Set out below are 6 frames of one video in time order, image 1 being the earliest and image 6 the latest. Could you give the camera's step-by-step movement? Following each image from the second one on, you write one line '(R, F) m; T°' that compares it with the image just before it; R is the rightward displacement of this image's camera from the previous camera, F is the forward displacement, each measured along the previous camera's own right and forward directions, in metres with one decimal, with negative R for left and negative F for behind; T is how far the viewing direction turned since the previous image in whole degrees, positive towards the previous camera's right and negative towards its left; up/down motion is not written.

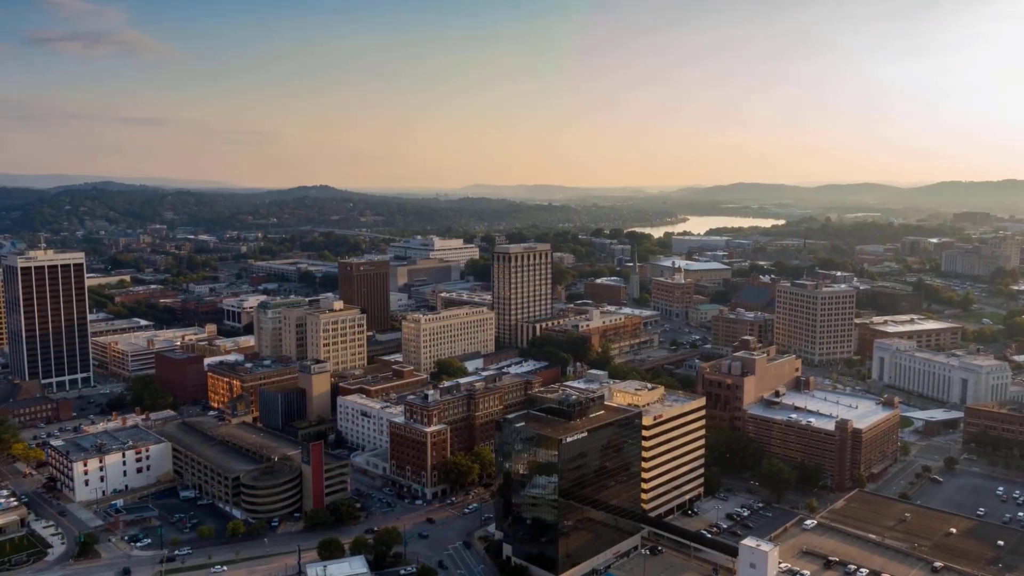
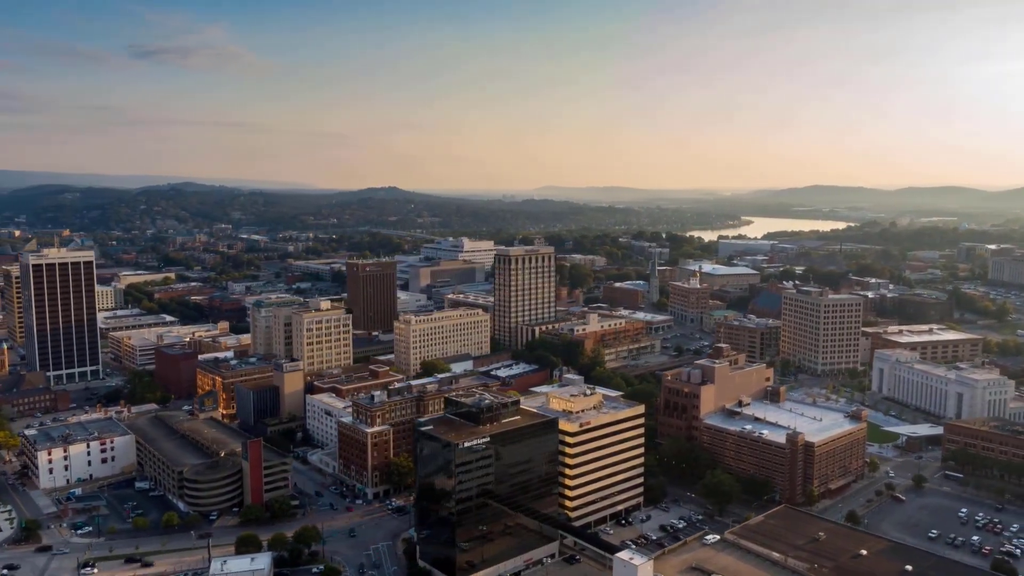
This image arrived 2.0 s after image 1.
(+7.0, +0.4) m; -5°
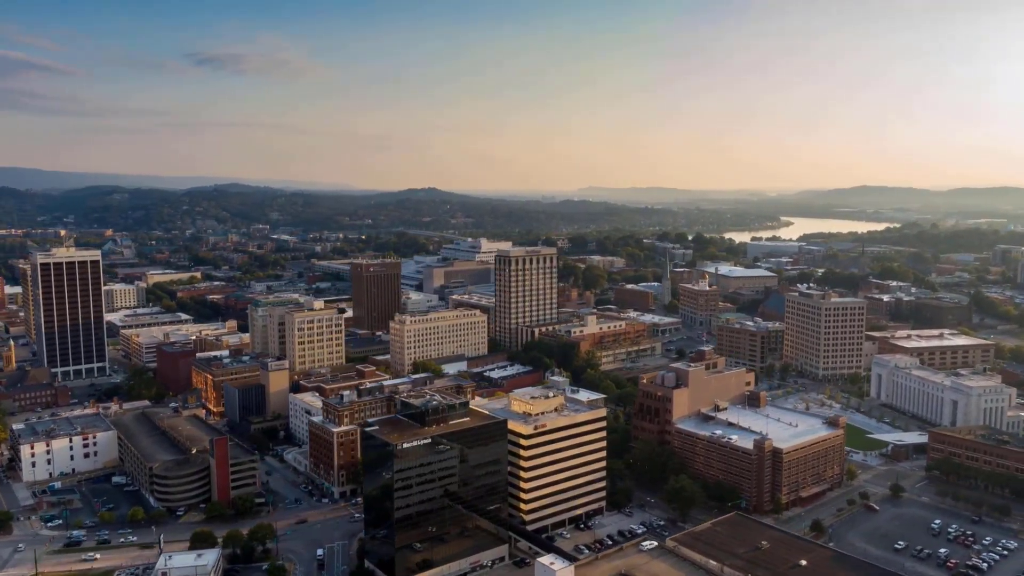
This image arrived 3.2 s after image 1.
(+4.2, +0.2) m; -3°
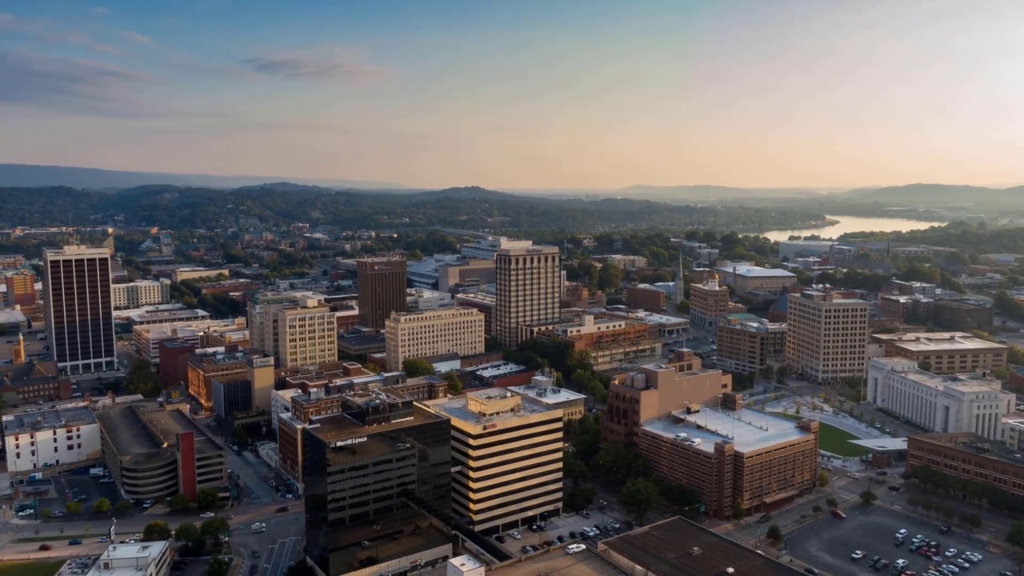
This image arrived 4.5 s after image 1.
(+4.7, +0.3) m; -3°
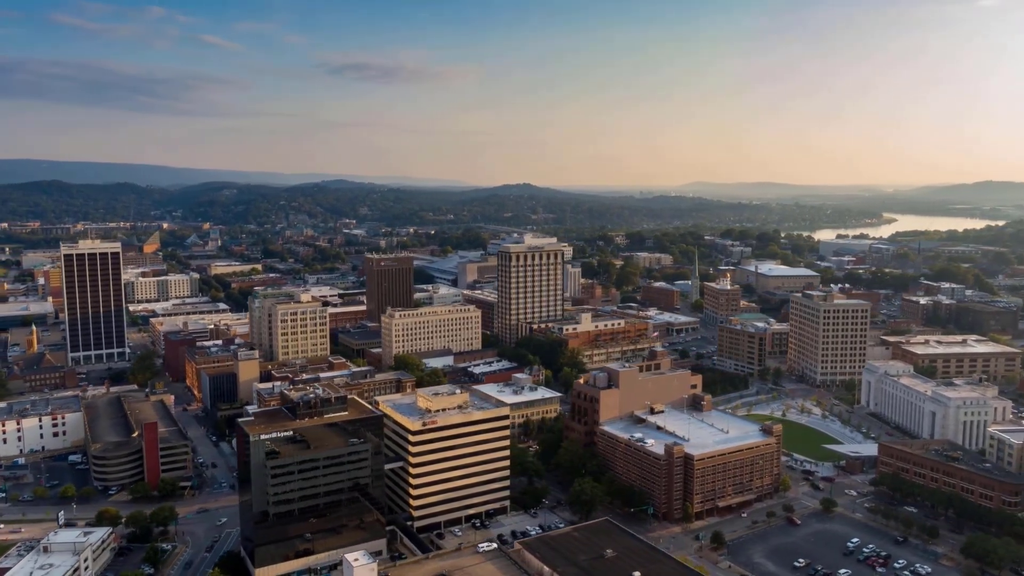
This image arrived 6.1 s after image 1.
(+5.5, +0.4) m; -4°
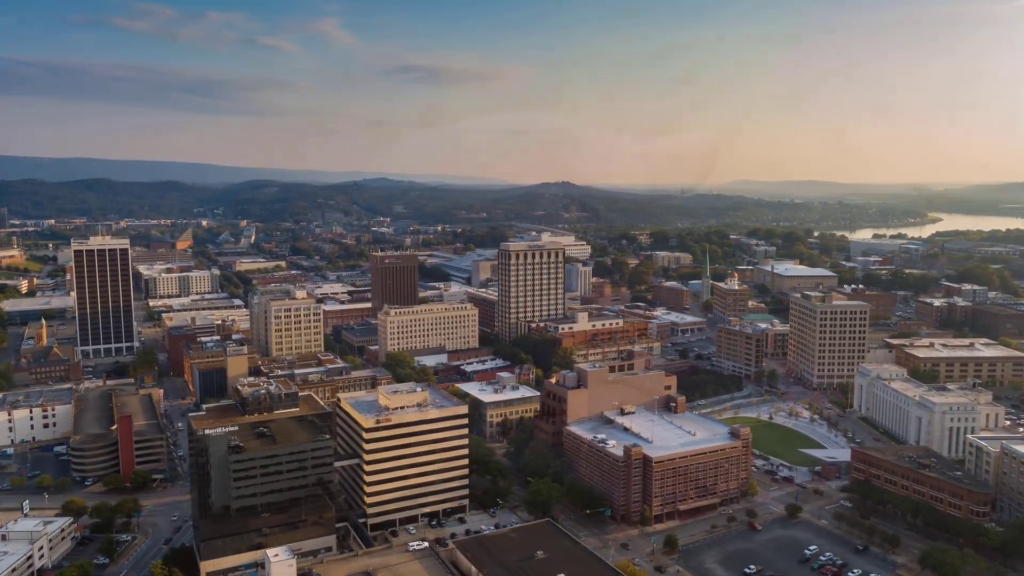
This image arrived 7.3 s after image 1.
(+4.2, +0.3) m; -3°
